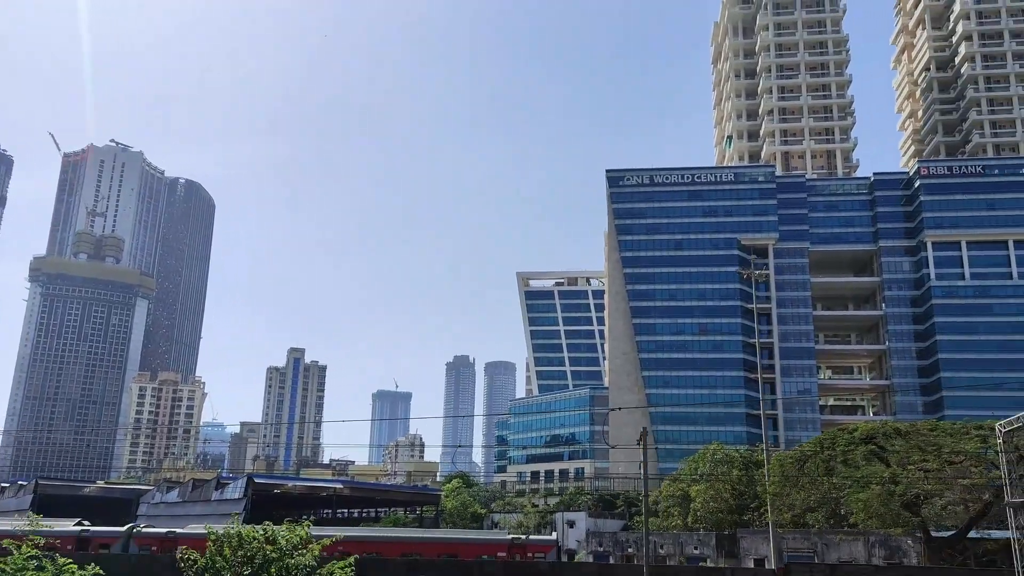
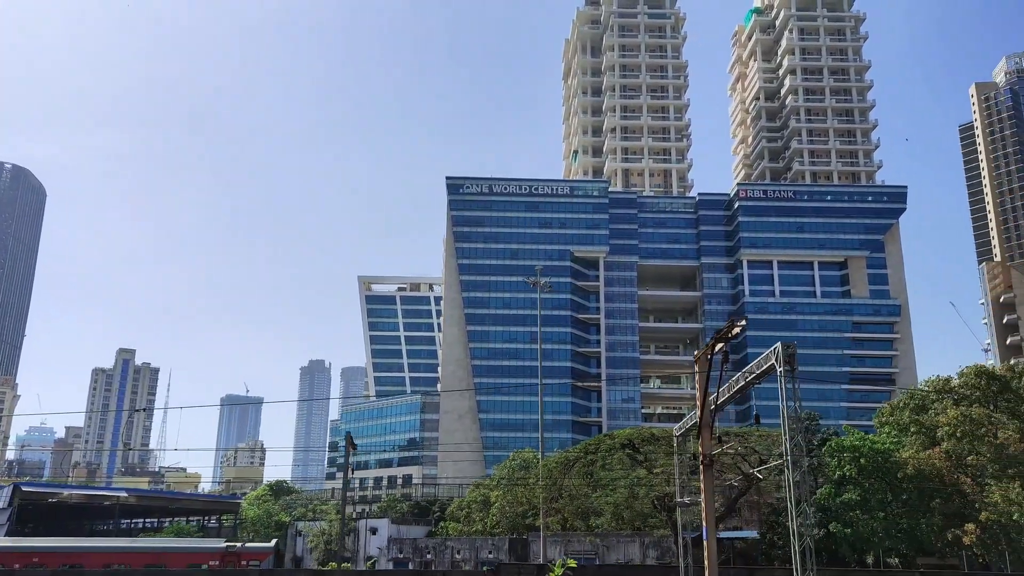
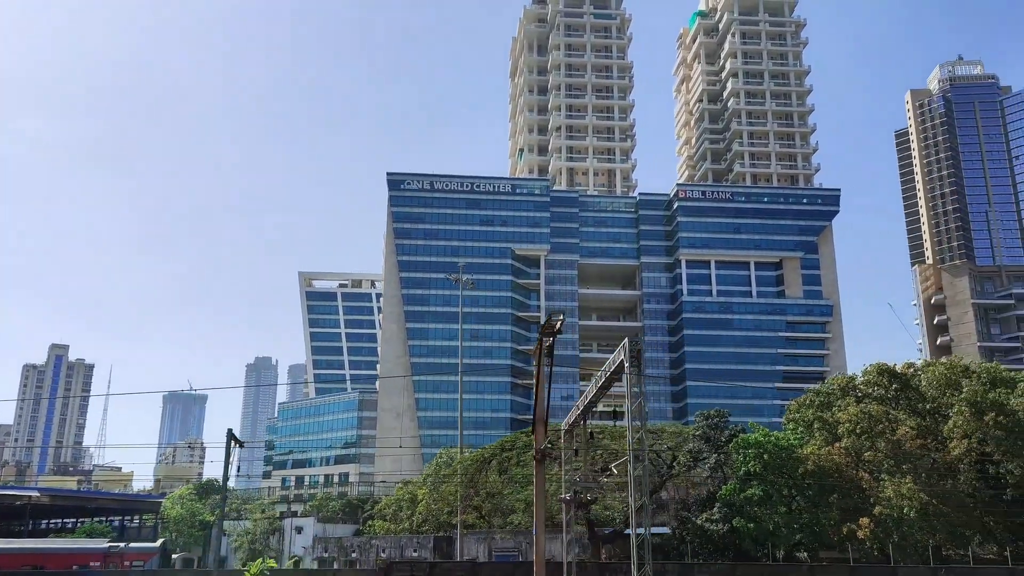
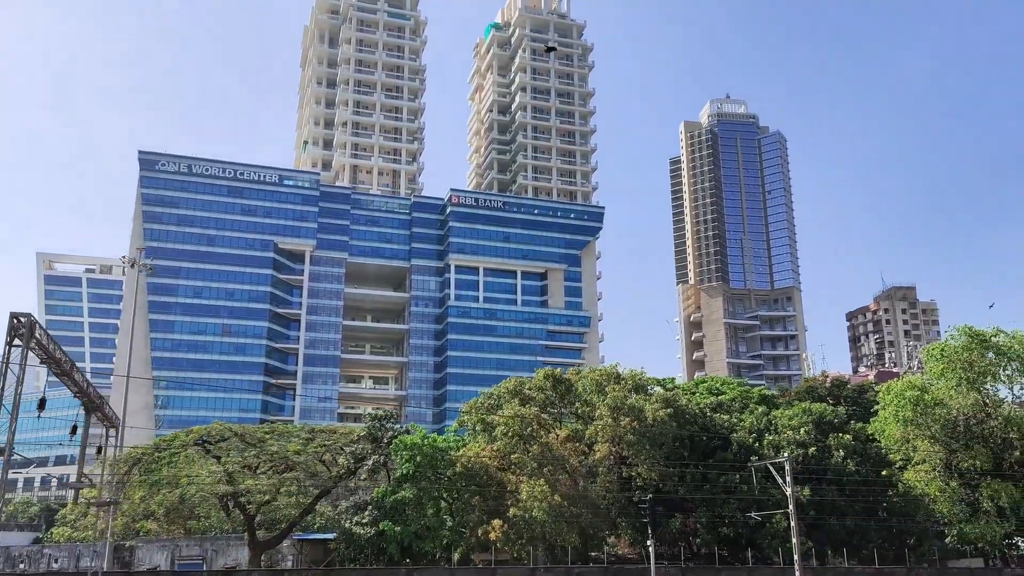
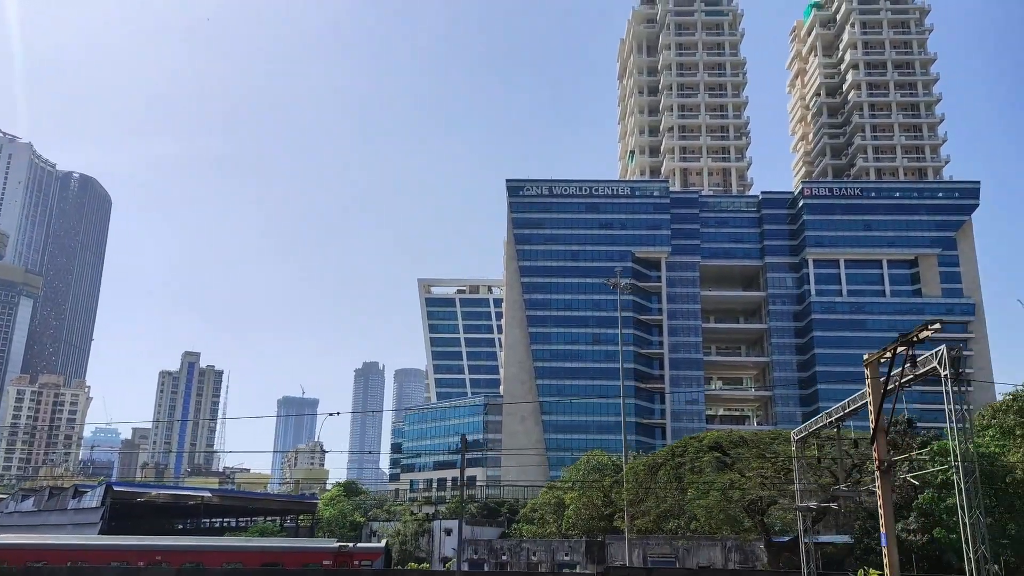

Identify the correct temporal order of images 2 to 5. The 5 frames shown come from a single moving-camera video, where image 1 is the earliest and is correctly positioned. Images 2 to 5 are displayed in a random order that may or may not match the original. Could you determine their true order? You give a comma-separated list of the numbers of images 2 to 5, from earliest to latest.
5, 2, 3, 4
